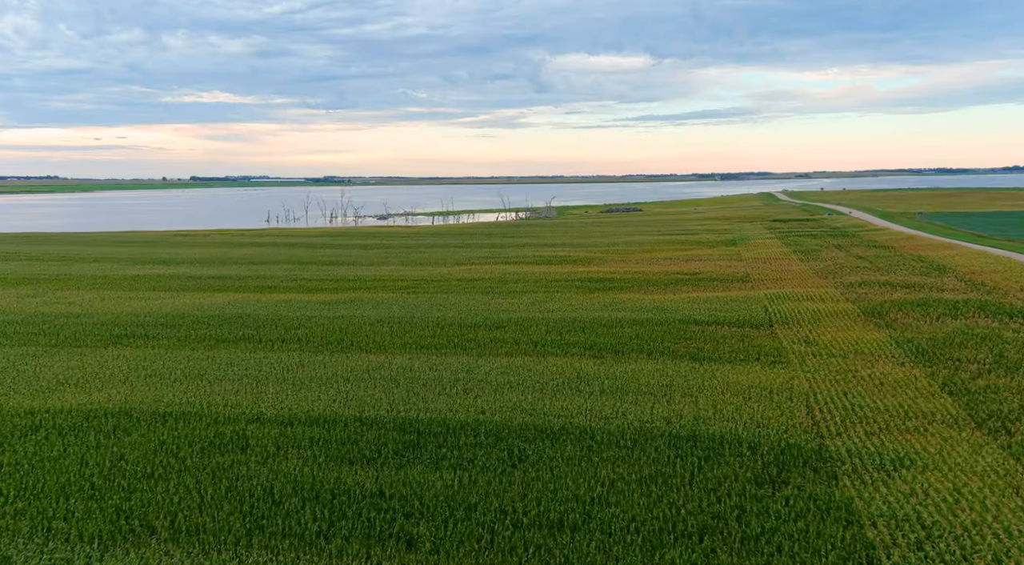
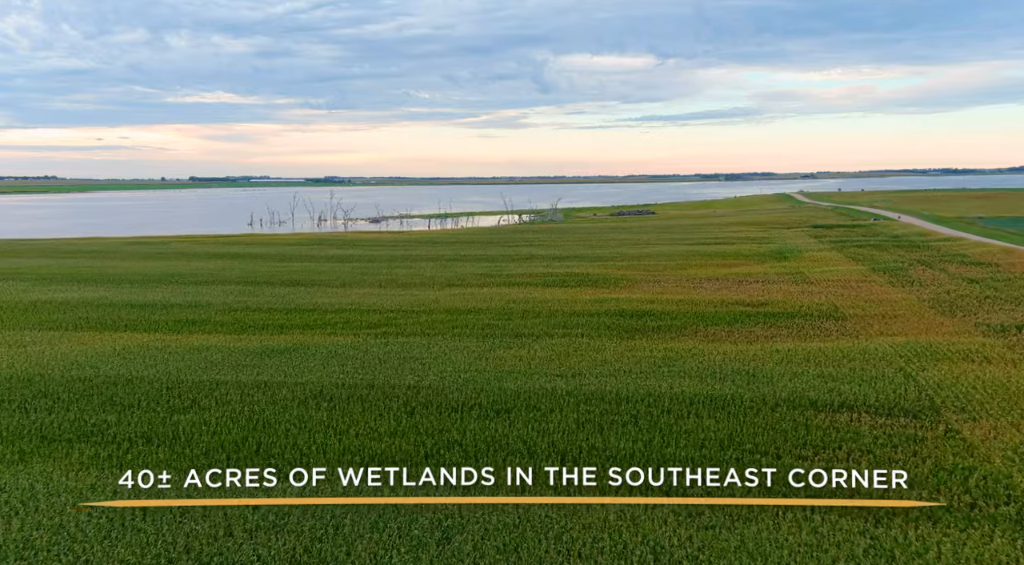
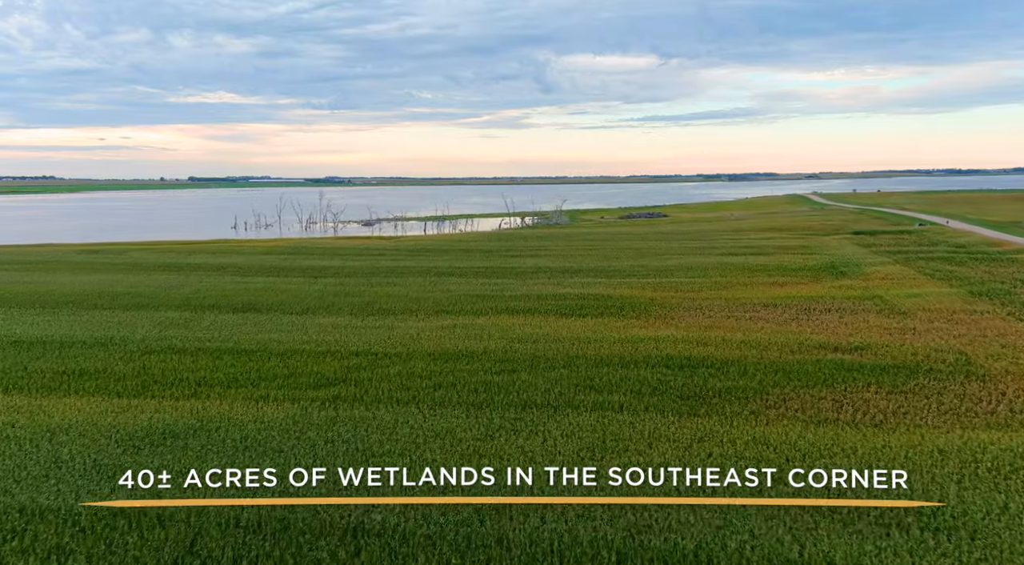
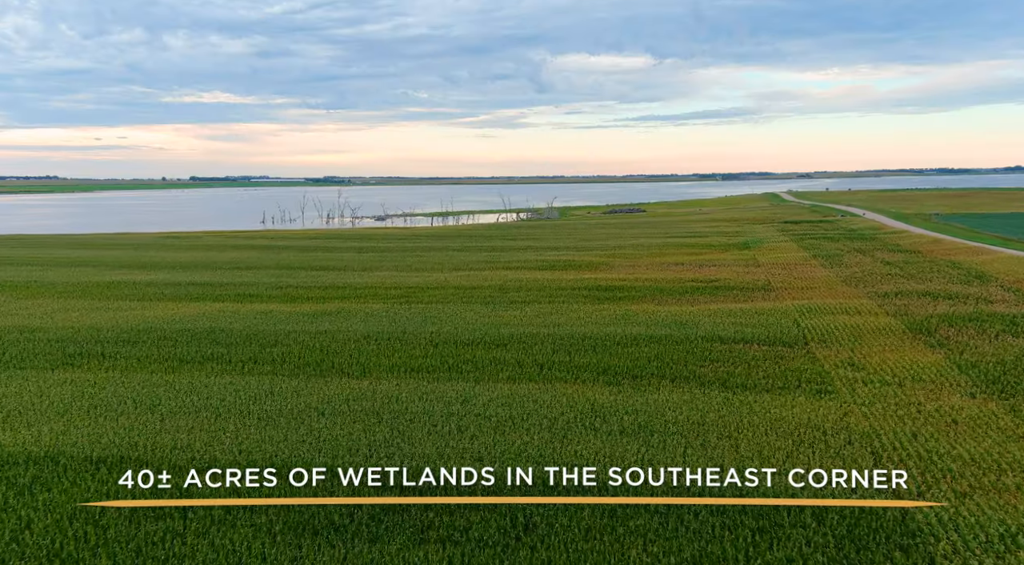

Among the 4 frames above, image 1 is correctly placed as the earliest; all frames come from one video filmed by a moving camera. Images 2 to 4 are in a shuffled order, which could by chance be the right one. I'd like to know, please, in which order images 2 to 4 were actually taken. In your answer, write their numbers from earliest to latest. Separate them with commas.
4, 2, 3
